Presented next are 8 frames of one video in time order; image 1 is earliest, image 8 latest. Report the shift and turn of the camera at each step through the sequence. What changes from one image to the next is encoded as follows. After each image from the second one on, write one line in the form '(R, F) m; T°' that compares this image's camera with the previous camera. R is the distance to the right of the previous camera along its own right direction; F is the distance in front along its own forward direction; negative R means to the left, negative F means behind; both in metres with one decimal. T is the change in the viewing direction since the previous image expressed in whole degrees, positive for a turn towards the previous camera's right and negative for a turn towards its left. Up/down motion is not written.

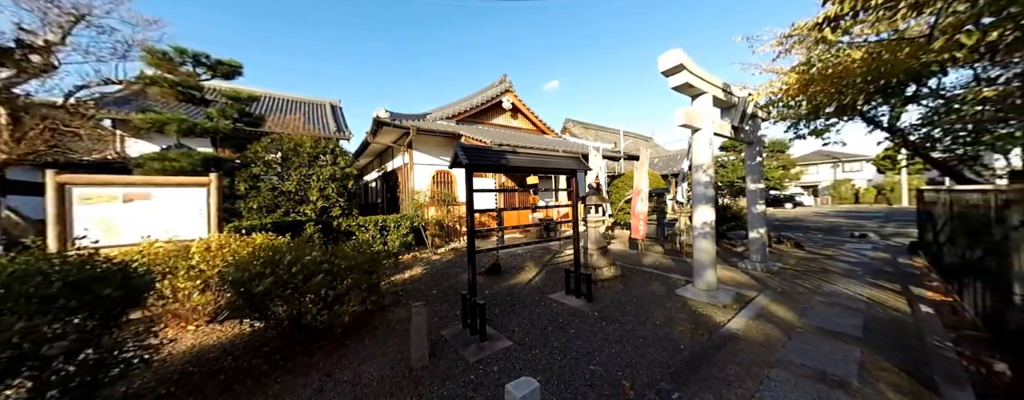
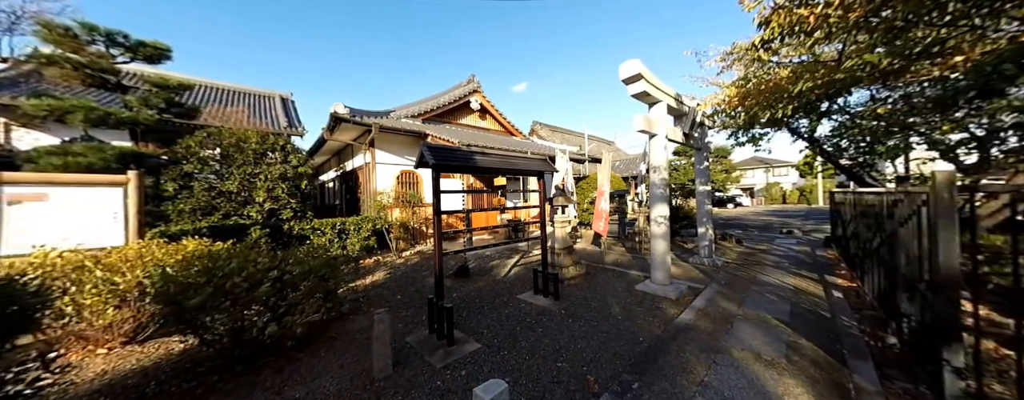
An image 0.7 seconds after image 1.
(0.0, 0.0) m; +7°
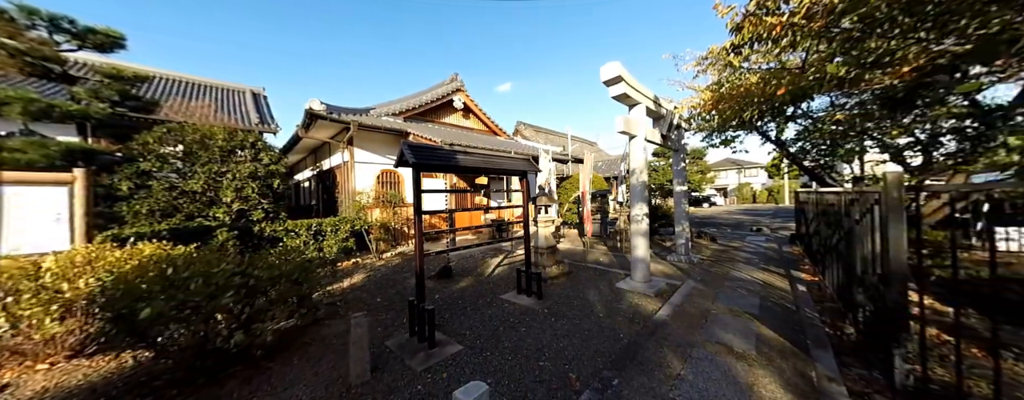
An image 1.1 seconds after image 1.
(0.0, 0.0) m; +3°
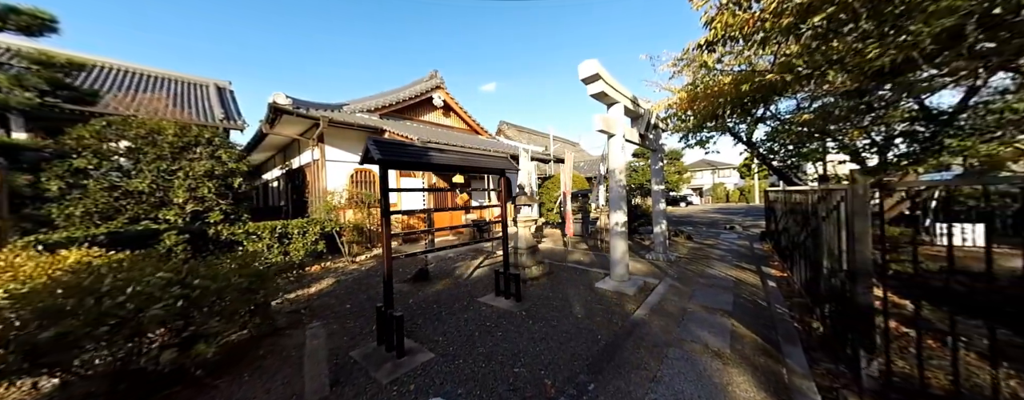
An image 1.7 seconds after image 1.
(+0.1, +0.1) m; +3°
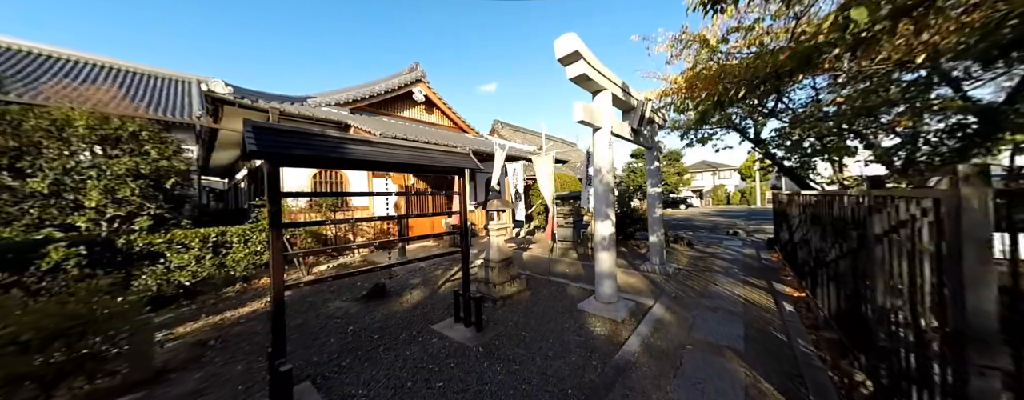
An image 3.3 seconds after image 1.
(+0.4, +0.6) m; 0°
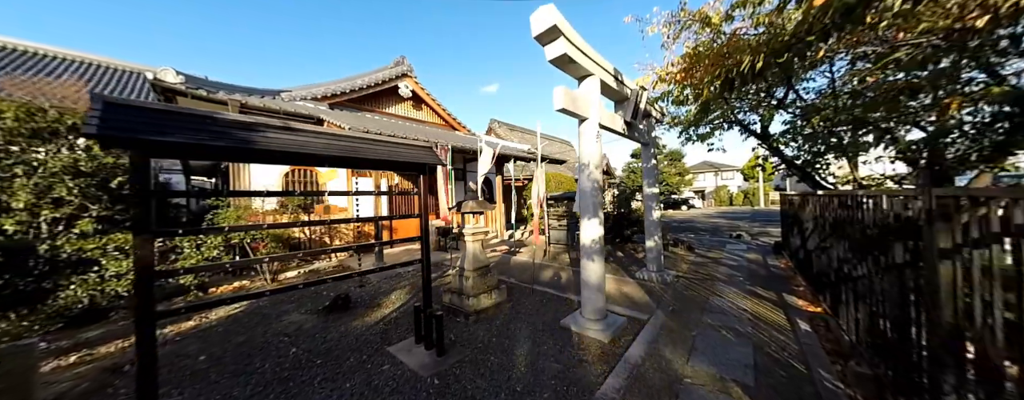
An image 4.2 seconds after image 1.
(+0.3, +0.4) m; 0°
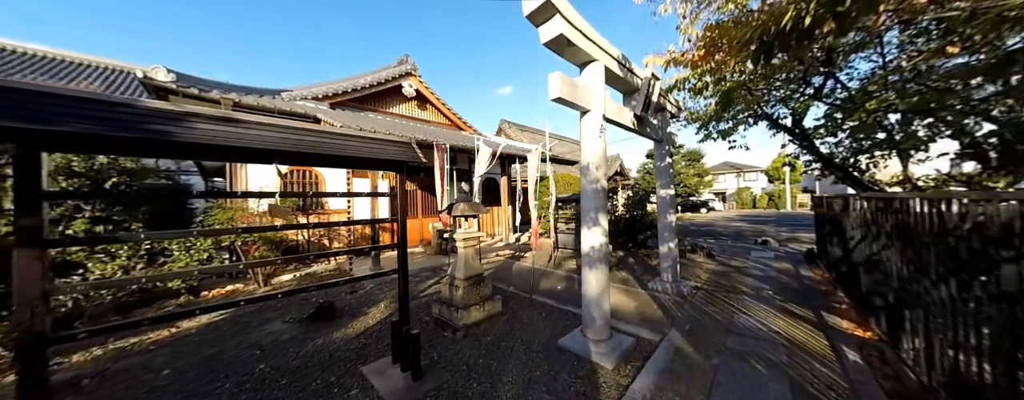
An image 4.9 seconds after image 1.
(+0.2, +0.3) m; -3°
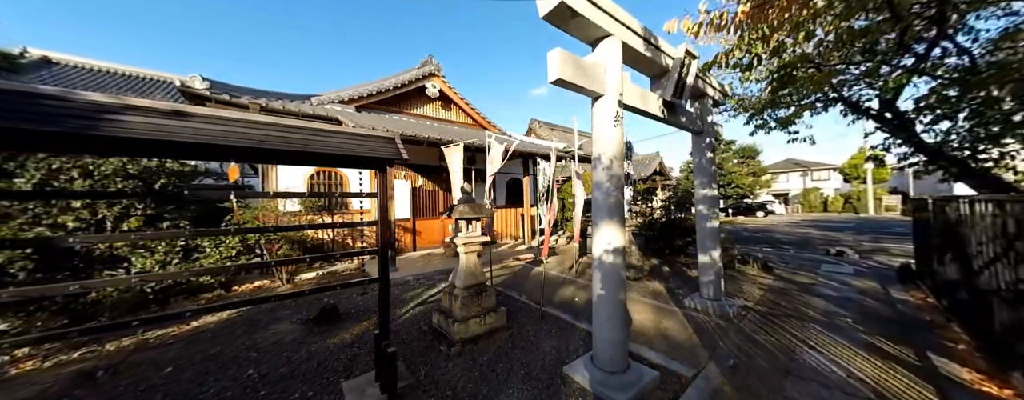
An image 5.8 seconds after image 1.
(+0.3, +0.3) m; -7°
